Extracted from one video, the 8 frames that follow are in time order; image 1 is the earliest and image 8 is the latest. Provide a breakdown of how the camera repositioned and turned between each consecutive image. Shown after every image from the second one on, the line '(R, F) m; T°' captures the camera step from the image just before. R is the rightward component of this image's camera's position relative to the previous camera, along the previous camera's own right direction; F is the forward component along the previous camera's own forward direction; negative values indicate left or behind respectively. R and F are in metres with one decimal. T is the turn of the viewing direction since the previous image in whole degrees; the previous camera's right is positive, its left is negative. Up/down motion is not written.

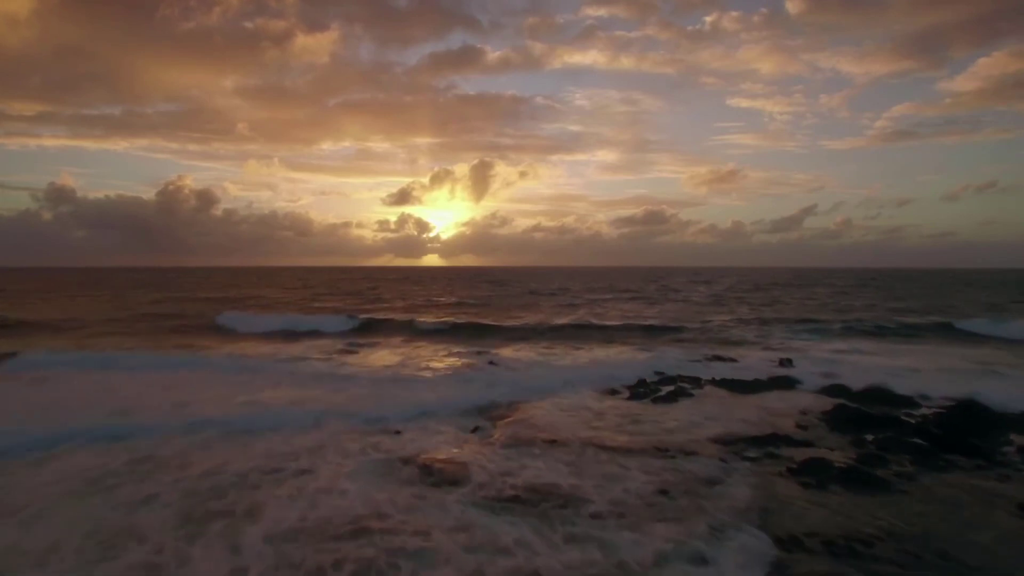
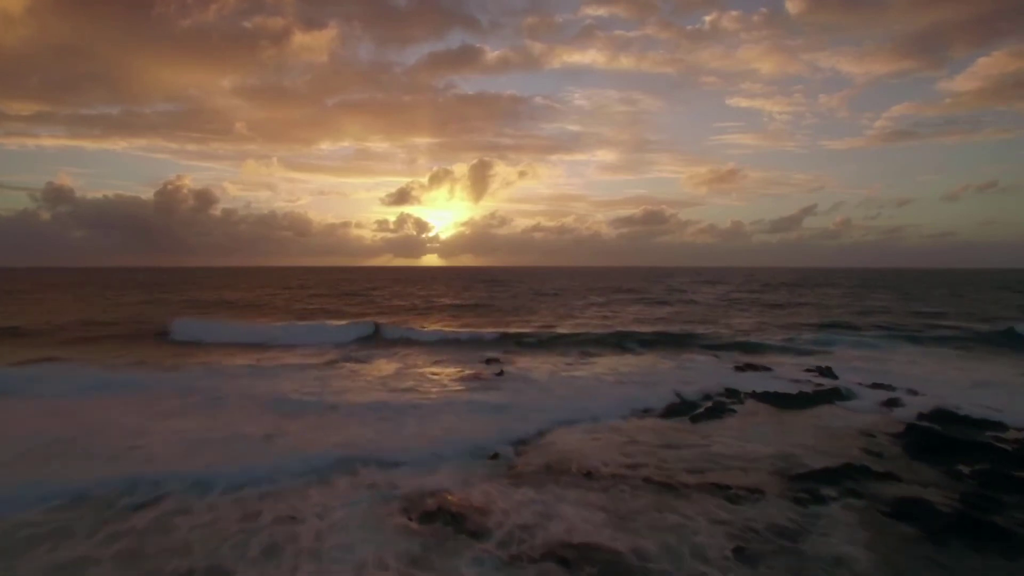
(-0.4, +1.7) m; 0°
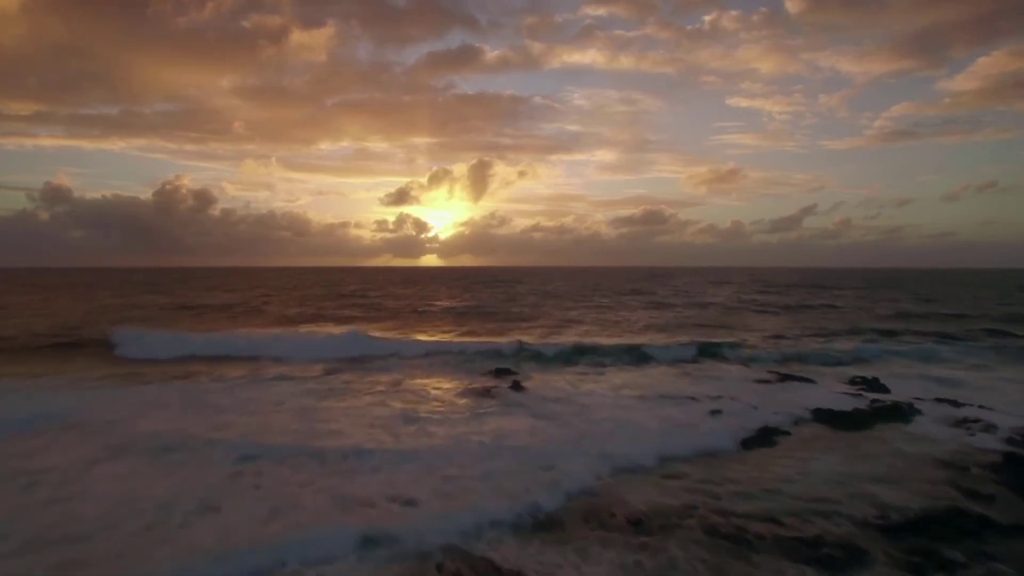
(-0.4, +1.7) m; 0°
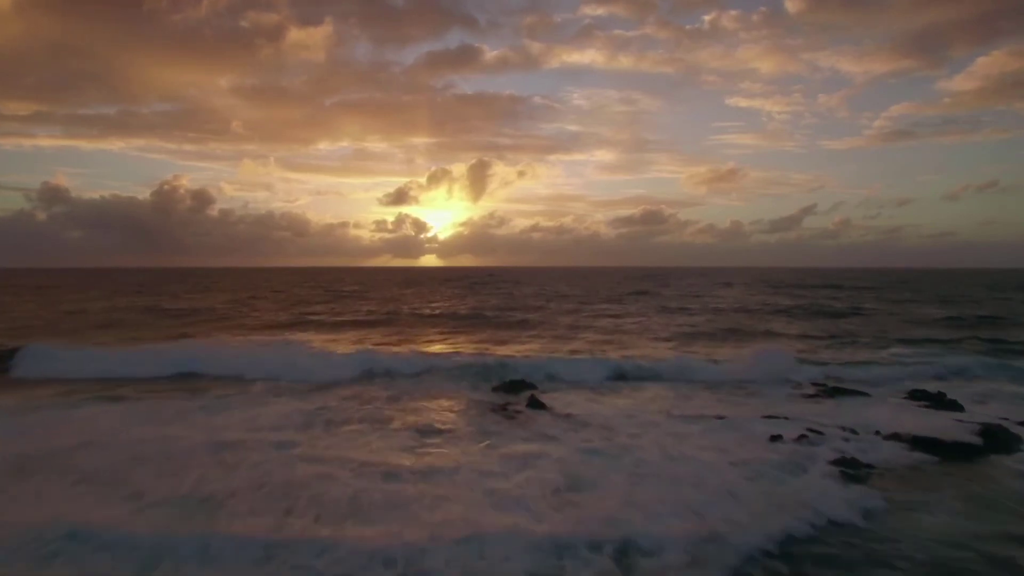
(-0.4, +1.9) m; 0°
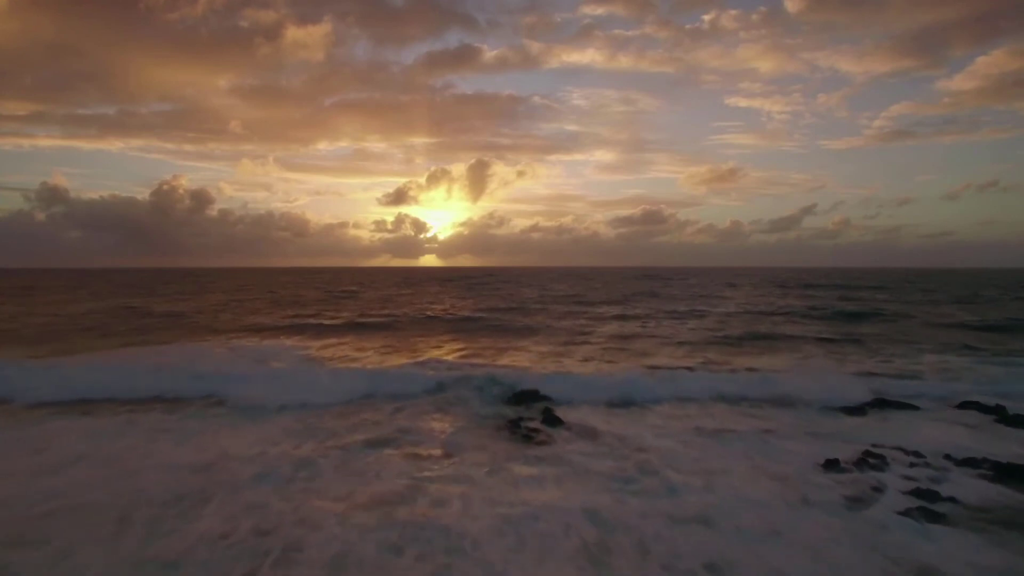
(-0.3, +1.4) m; 0°
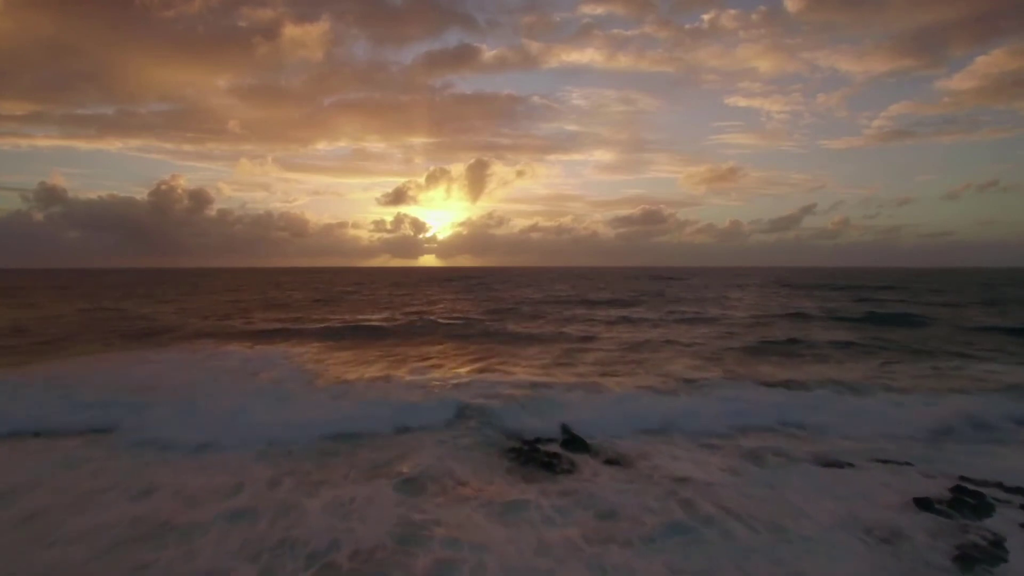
(-0.3, +1.5) m; 0°
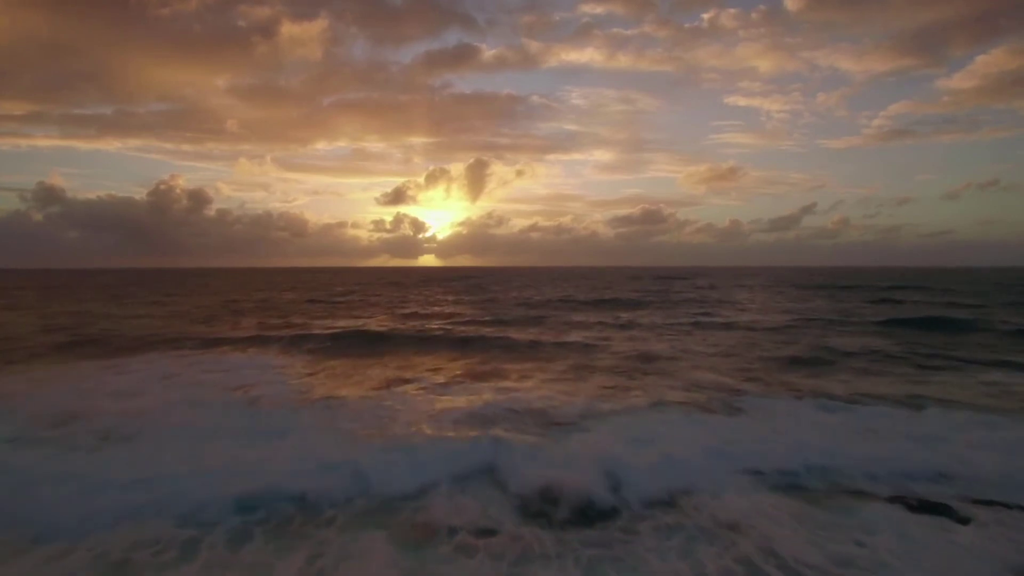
(-0.3, +1.3) m; 0°
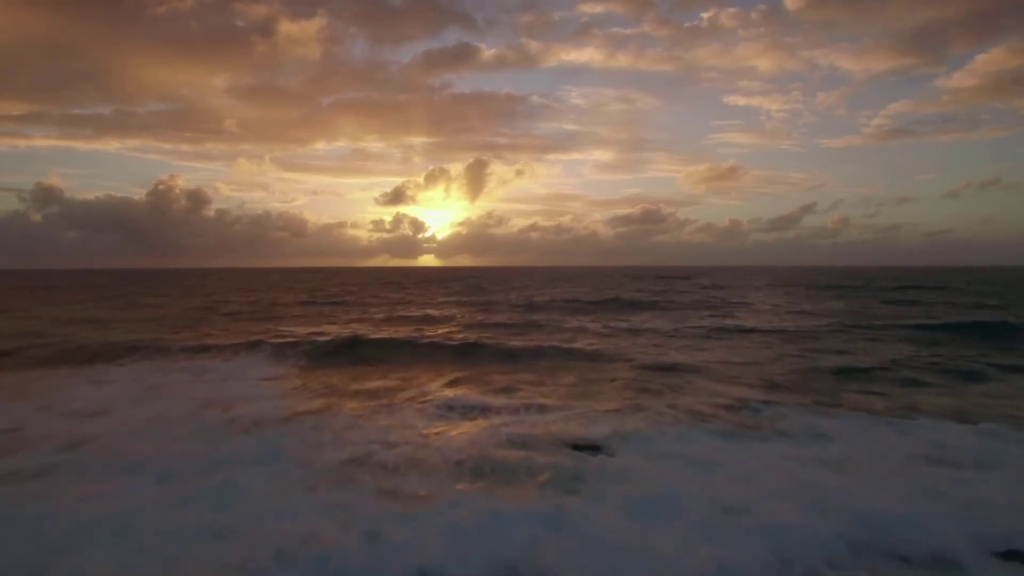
(-0.3, +1.4) m; 0°
